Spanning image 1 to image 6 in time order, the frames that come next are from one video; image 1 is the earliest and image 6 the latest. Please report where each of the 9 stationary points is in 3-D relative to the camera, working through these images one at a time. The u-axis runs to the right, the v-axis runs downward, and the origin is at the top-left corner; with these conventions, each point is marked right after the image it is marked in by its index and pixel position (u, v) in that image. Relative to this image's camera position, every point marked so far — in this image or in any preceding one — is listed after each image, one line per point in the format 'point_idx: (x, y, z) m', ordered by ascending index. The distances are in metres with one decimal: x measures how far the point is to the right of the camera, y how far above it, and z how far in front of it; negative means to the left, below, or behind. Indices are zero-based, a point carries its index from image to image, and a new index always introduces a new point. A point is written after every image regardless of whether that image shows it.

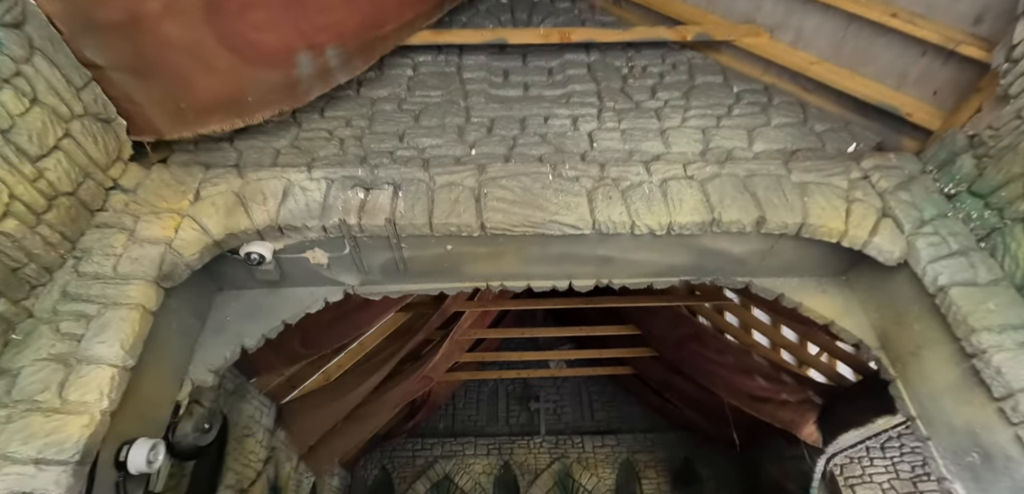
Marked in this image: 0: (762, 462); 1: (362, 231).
0: (+2.7, -2.3, +5.7) m
1: (-0.5, +0.1, +1.8) m
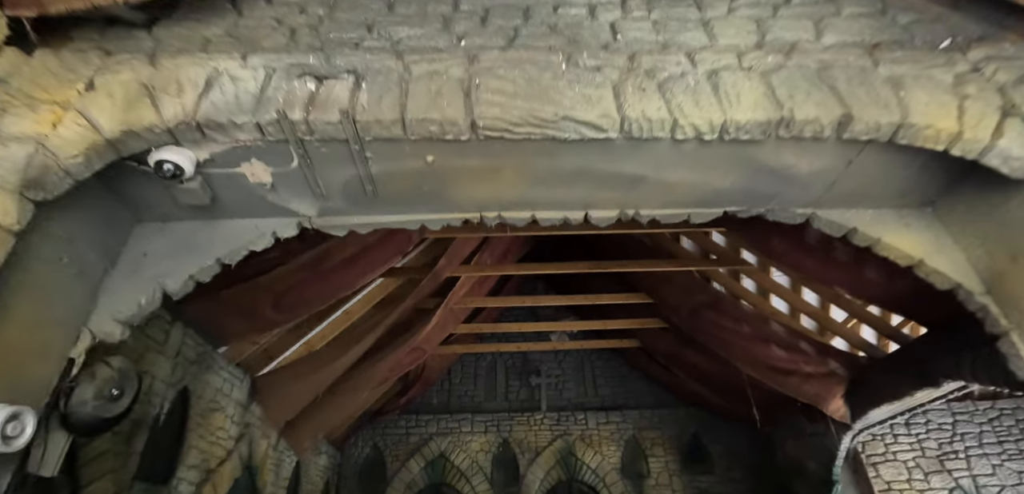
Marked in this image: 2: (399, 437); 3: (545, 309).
0: (+2.7, -1.9, +5.4) m
1: (-0.5, +0.3, +1.3) m
2: (-1.3, -2.1, +5.9) m
3: (+0.4, -0.8, +6.6) m
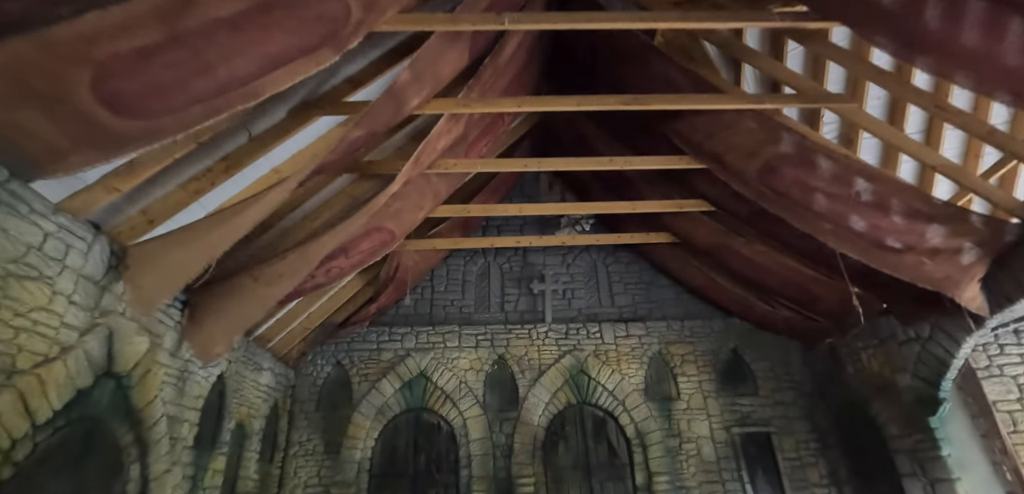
0: (+2.7, -0.8, +4.2) m
1: (-0.5, +1.0, -0.1) m
2: (-1.3, -1.0, +4.7) m
3: (+0.4, +0.4, +5.4) m
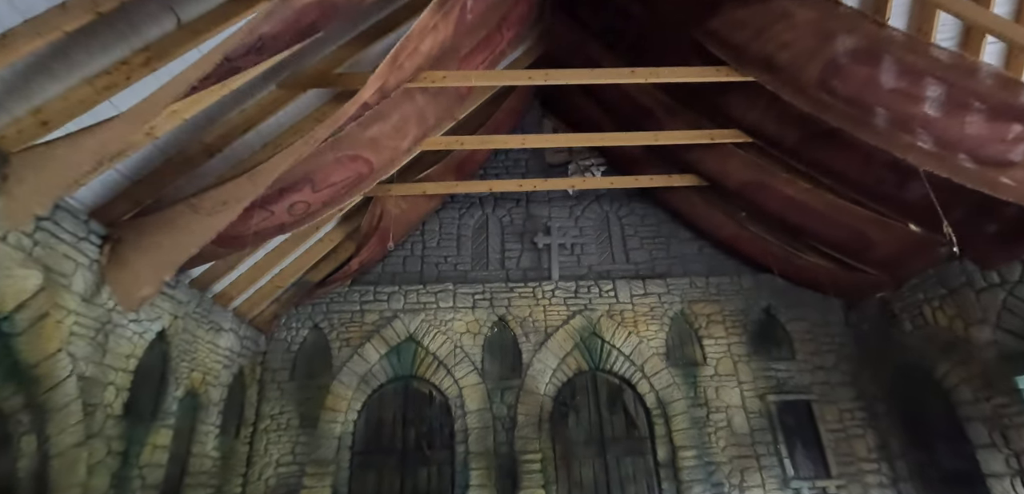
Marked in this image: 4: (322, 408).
0: (+2.7, -0.4, +3.6) m
1: (-0.5, +1.2, -0.7) m
2: (-1.3, -0.5, +4.2) m
3: (+0.4, +0.8, +4.7) m
4: (-1.4, -1.2, +3.9) m
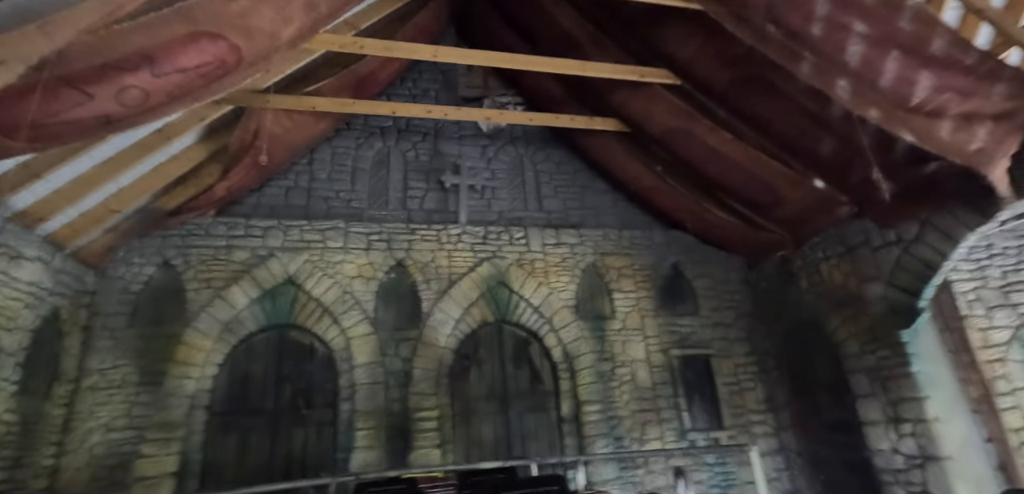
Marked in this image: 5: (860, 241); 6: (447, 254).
0: (+2.1, -0.1, +3.7) m
1: (-0.1, +1.4, -1.3) m
2: (-1.9, 0.0, +3.4) m
3: (-0.4, +1.3, +4.3) m
4: (-2.0, -0.7, +3.2) m
5: (+2.2, 0.0, +3.3) m
6: (-0.5, 0.0, +3.8) m
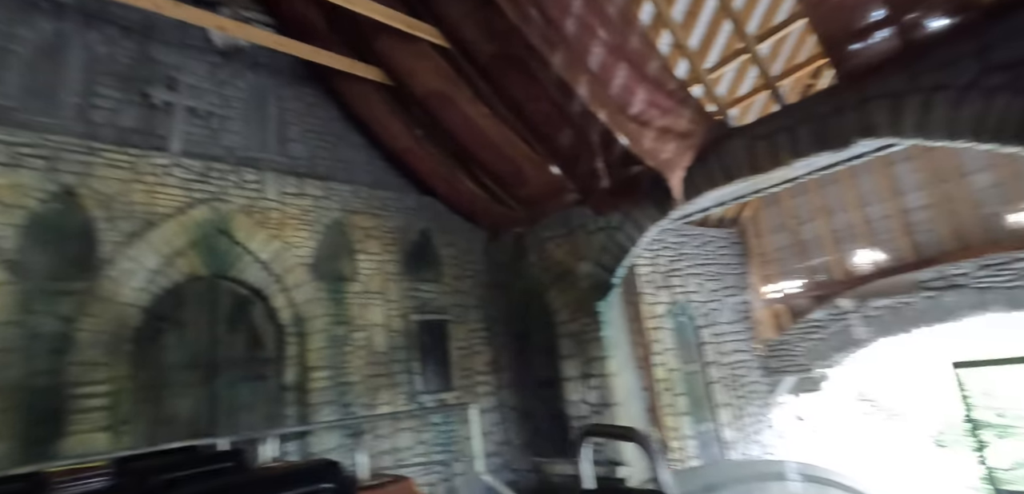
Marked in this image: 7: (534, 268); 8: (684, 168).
0: (+0.2, +0.1, +4.1) m
1: (+0.7, +1.3, -1.4) m
2: (-3.2, +0.4, +2.0) m
3: (-2.0, +1.7, +3.4) m
4: (-3.2, -0.2, +1.7) m
5: (+0.5, +0.2, +3.7) m
6: (-2.1, +0.3, +3.0) m
7: (+0.2, -0.2, +4.1) m
8: (+1.0, +0.5, +3.0) m
